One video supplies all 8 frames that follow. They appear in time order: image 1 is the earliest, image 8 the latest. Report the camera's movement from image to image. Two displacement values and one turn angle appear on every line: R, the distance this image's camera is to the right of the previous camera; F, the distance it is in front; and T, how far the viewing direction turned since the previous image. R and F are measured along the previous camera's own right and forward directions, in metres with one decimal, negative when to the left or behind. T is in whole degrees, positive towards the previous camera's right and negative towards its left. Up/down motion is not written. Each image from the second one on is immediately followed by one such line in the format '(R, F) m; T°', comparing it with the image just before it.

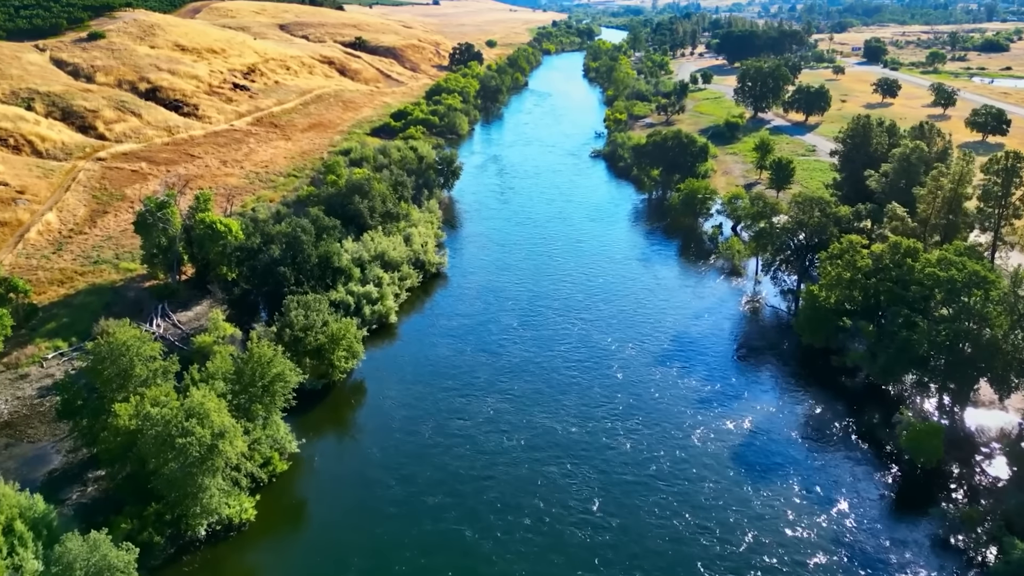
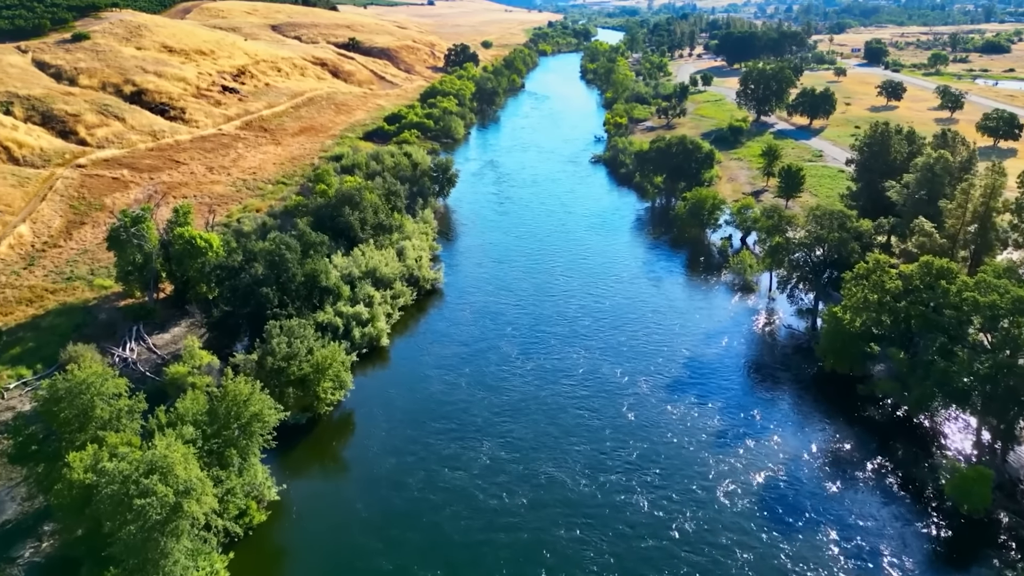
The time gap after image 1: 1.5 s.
(-0.3, +3.4) m; 0°
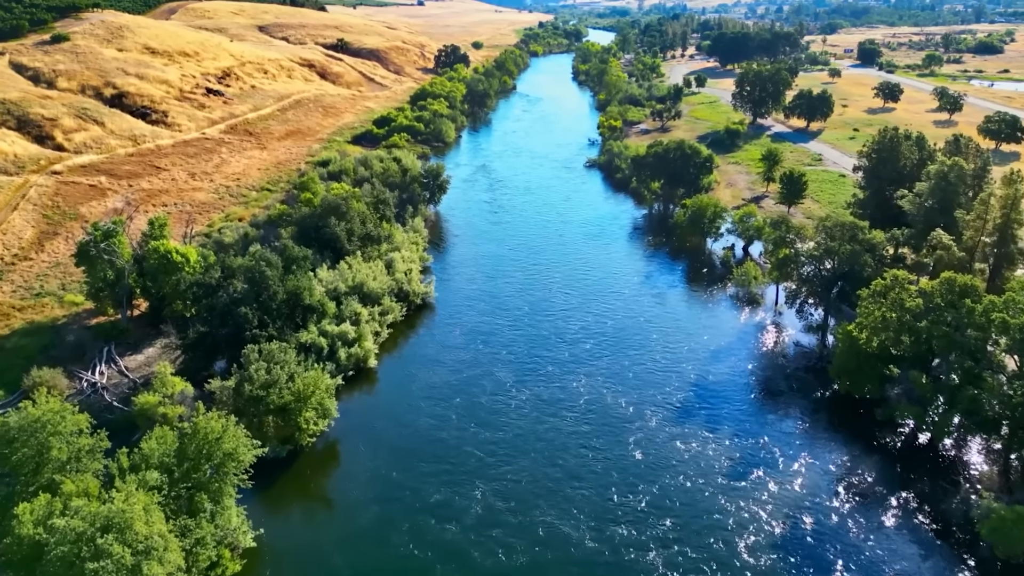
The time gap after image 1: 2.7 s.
(-0.2, +2.6) m; +1°
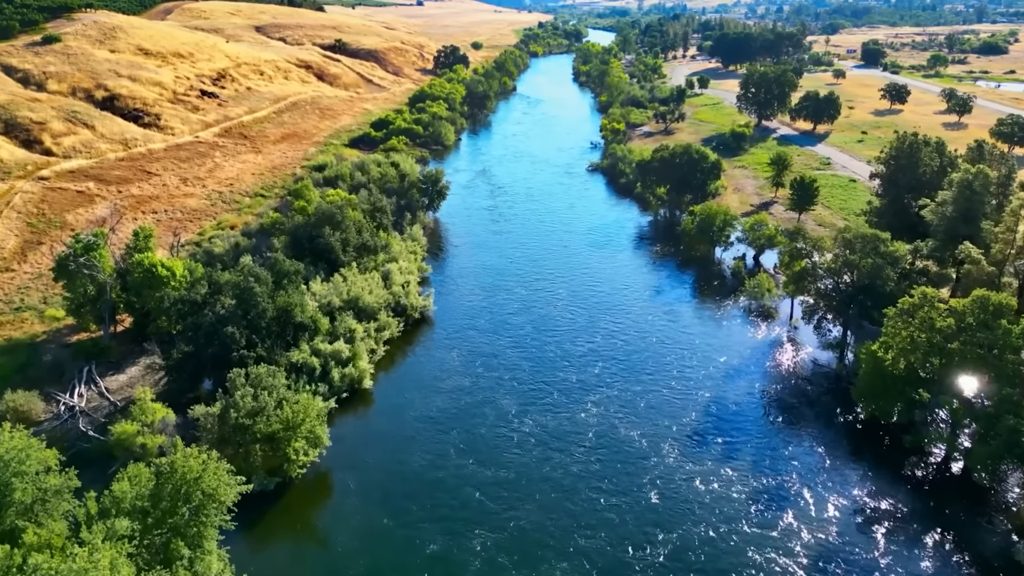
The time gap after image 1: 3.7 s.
(-0.2, +2.4) m; 0°
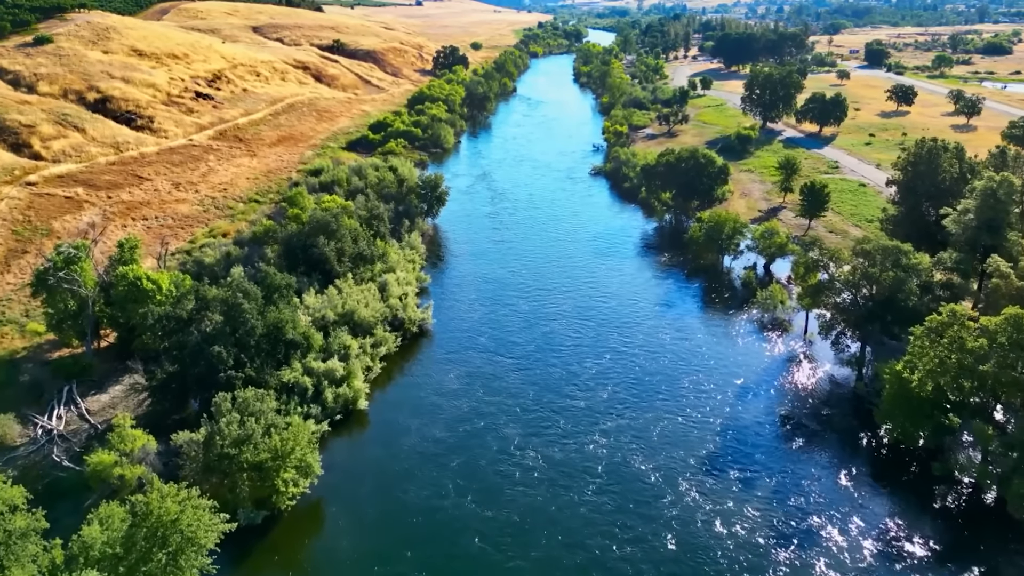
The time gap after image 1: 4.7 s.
(-0.2, +2.2) m; 0°
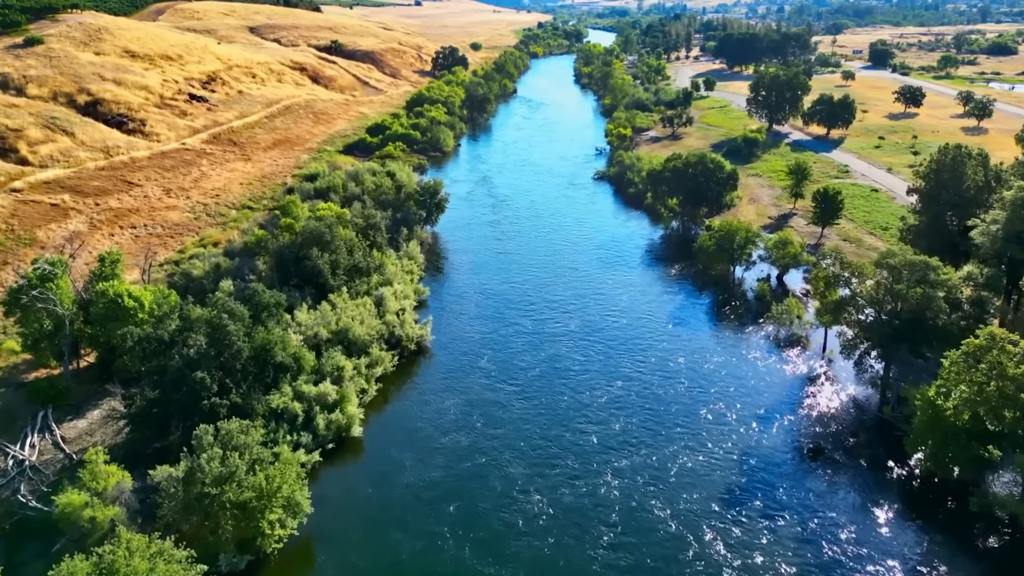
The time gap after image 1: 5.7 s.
(-0.3, +2.5) m; 0°
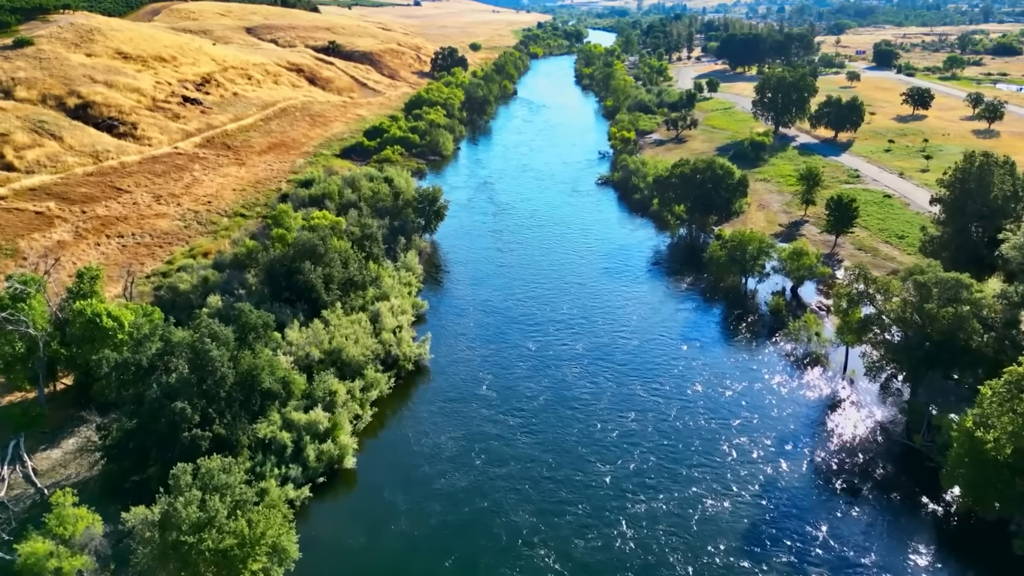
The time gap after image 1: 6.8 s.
(-0.3, +2.5) m; 0°
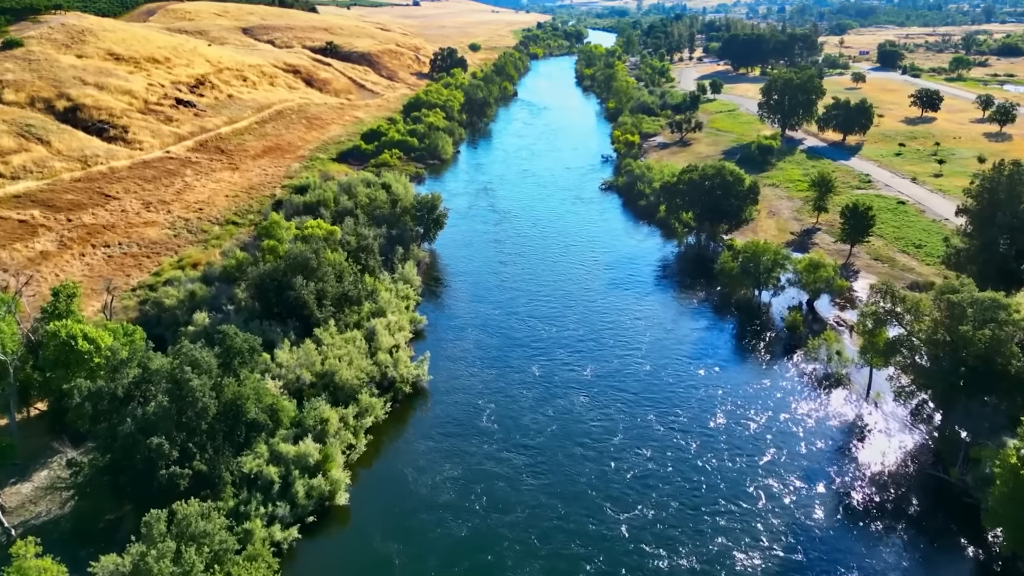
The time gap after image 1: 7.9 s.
(-0.3, +2.6) m; 0°
